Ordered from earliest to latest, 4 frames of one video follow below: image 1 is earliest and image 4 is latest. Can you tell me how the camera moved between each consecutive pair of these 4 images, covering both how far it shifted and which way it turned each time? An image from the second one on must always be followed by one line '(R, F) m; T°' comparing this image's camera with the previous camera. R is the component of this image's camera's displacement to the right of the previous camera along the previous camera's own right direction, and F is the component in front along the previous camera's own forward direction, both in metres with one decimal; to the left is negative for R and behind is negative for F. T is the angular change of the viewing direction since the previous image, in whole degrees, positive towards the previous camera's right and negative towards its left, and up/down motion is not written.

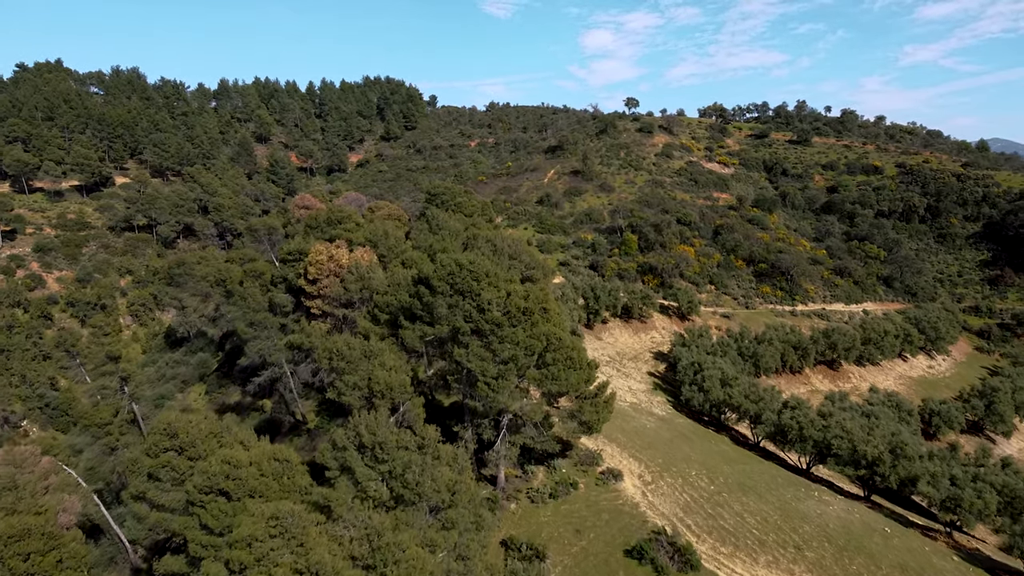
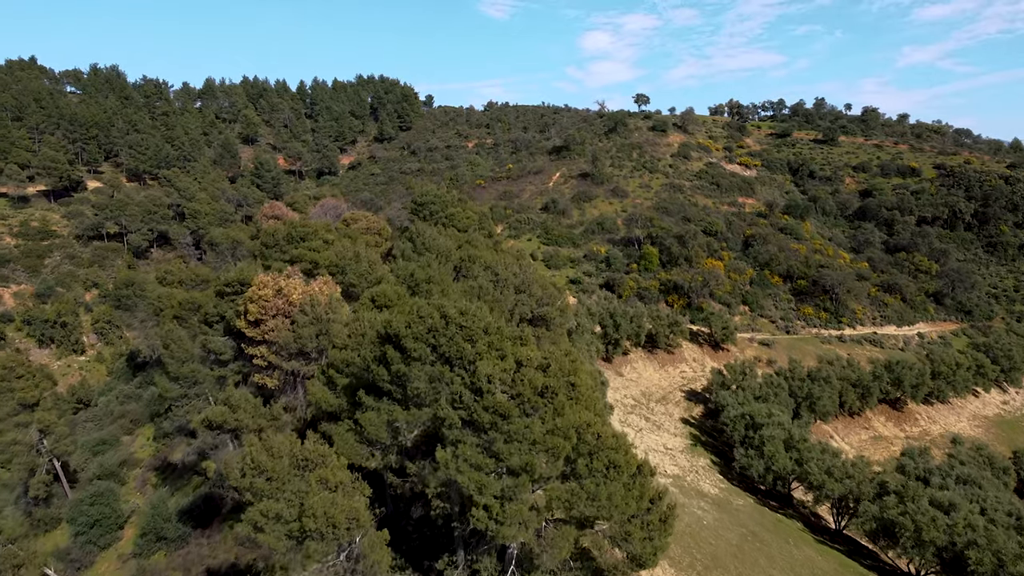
(-0.2, +6.3) m; 0°
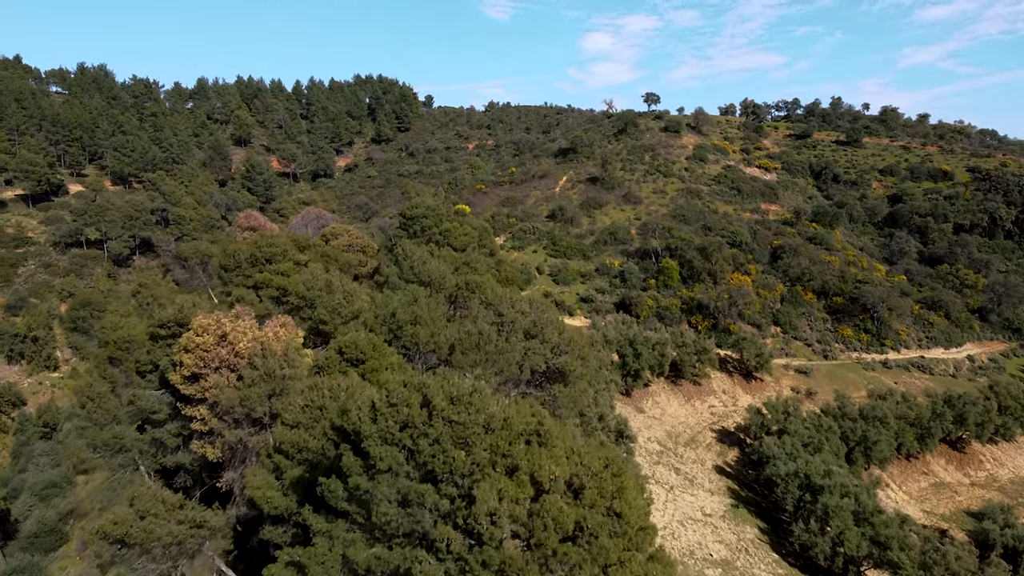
(-0.1, +4.2) m; 0°
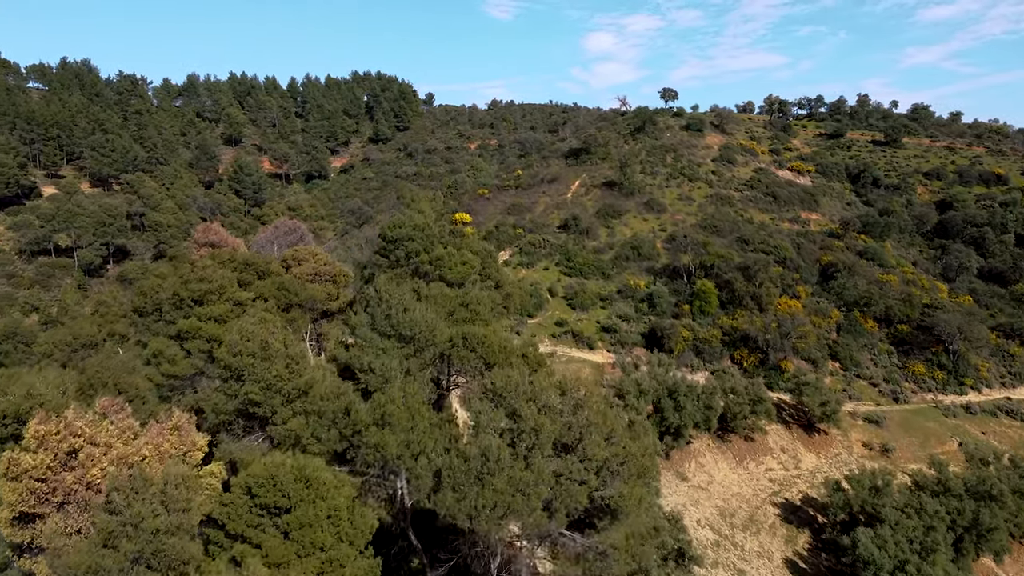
(-0.2, +5.7) m; 0°
